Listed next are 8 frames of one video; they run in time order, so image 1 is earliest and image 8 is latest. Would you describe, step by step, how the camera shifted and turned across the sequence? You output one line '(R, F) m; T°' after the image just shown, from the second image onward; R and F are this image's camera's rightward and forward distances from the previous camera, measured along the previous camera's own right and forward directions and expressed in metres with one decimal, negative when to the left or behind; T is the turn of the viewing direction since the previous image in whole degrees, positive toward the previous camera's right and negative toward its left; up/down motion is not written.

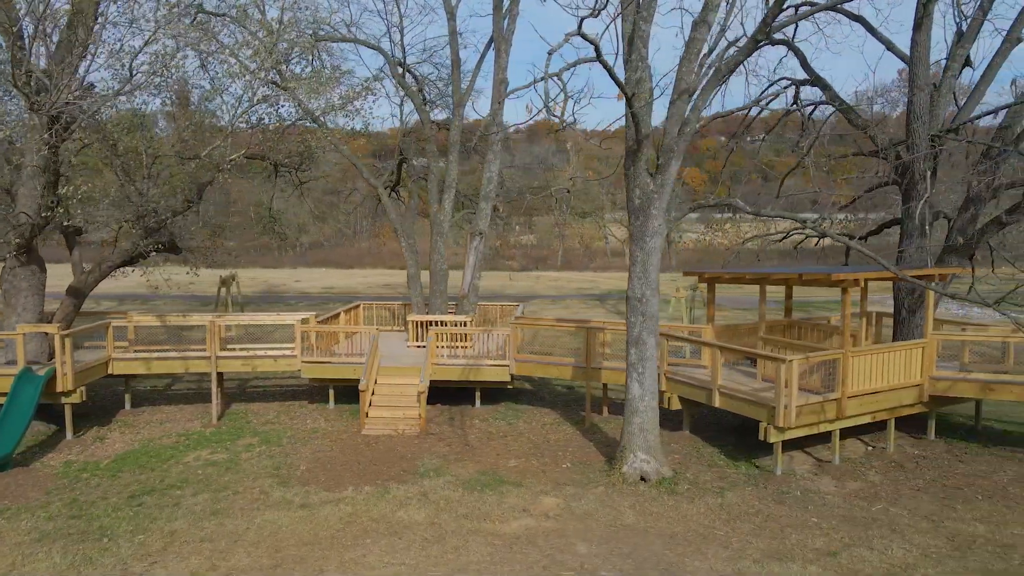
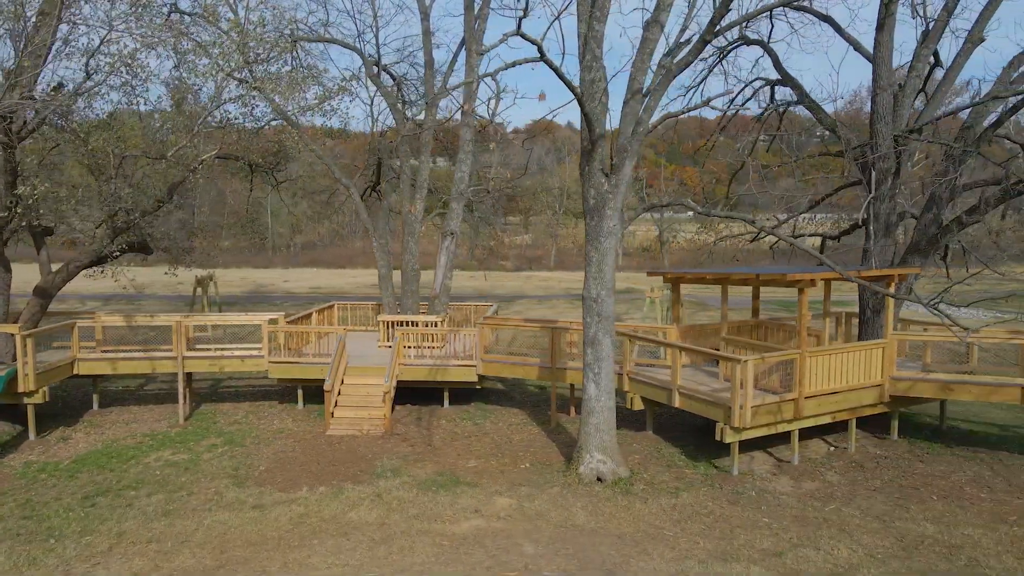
(+0.7, 0.0) m; 0°
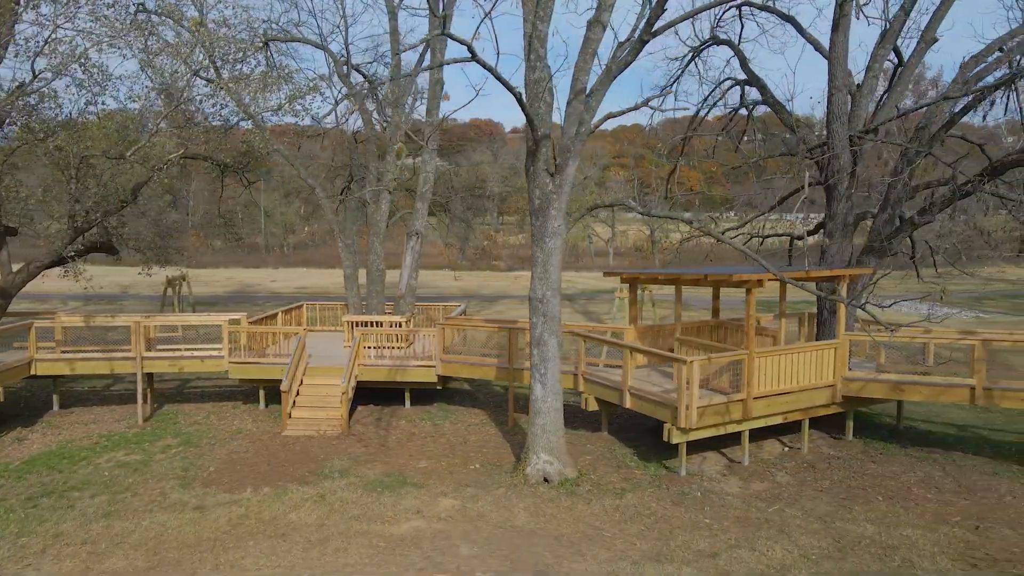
(+0.8, 0.0) m; 0°
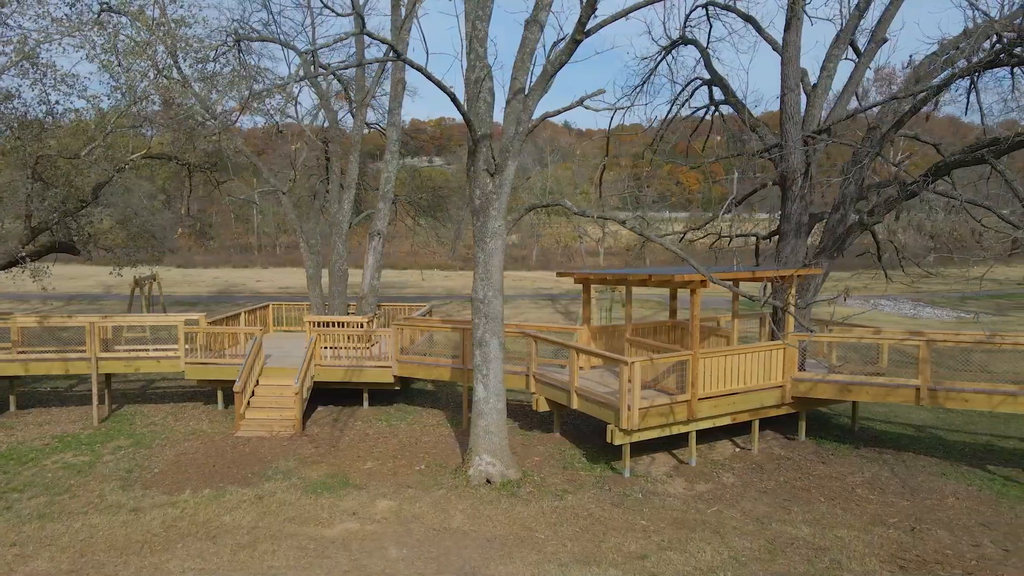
(+0.9, 0.0) m; 0°
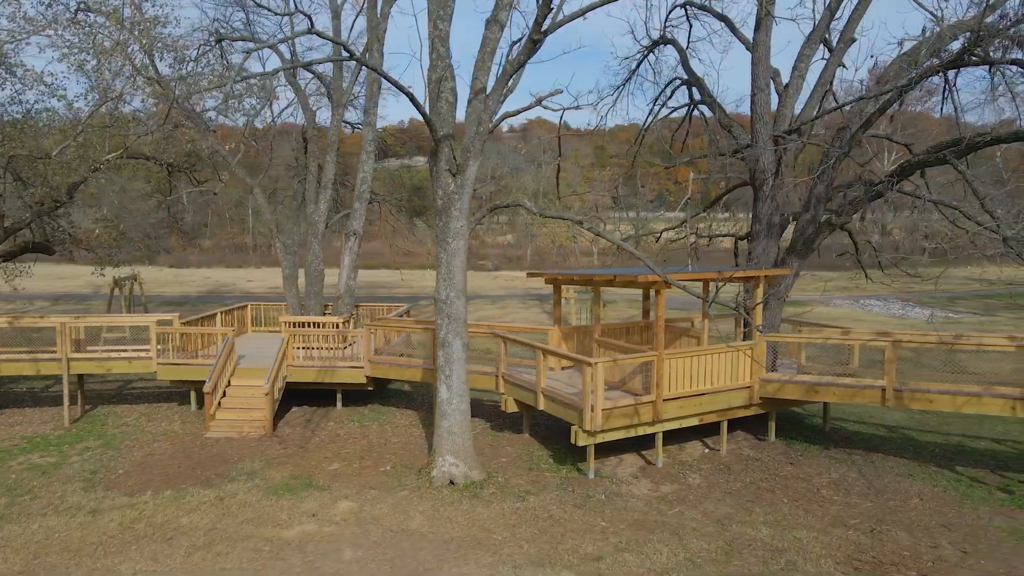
(+0.6, 0.0) m; 0°
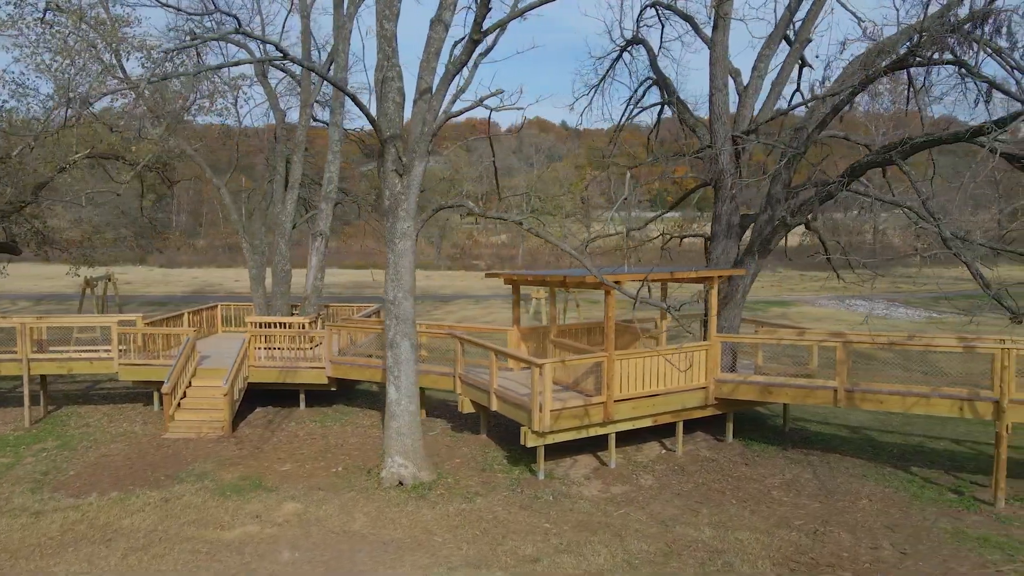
(+0.8, 0.0) m; 0°
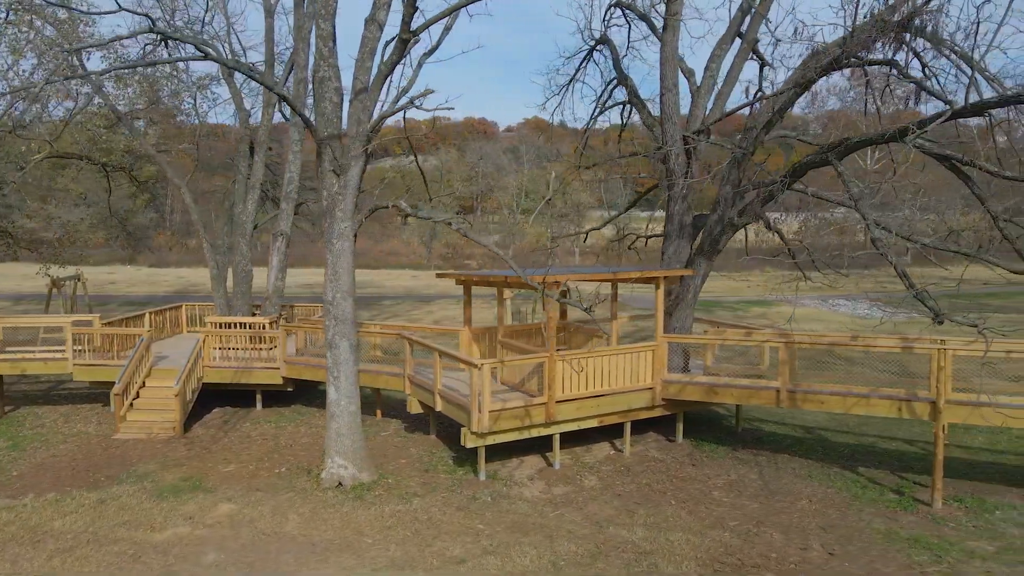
(+0.9, 0.0) m; 0°
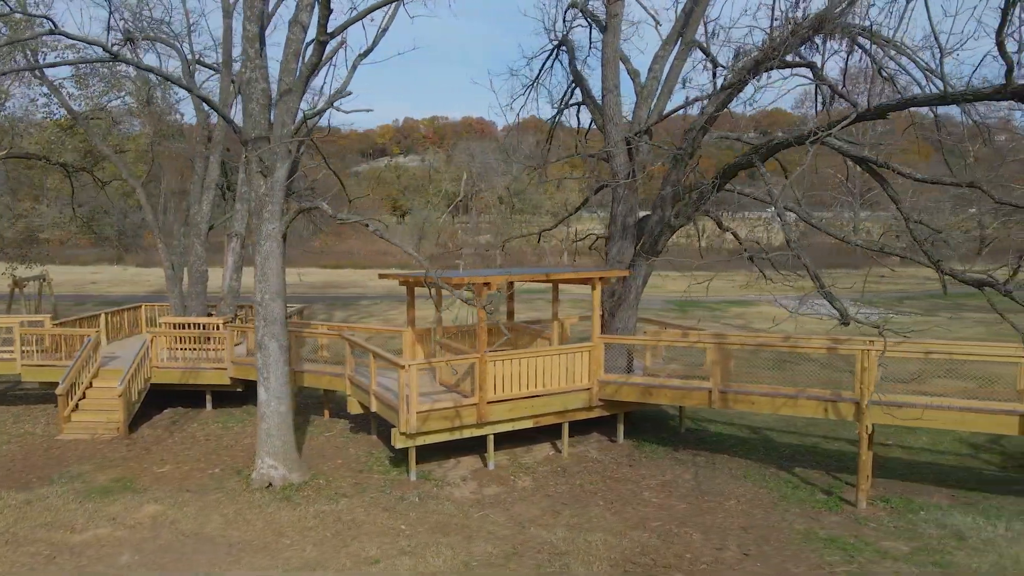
(+1.1, 0.0) m; 0°
